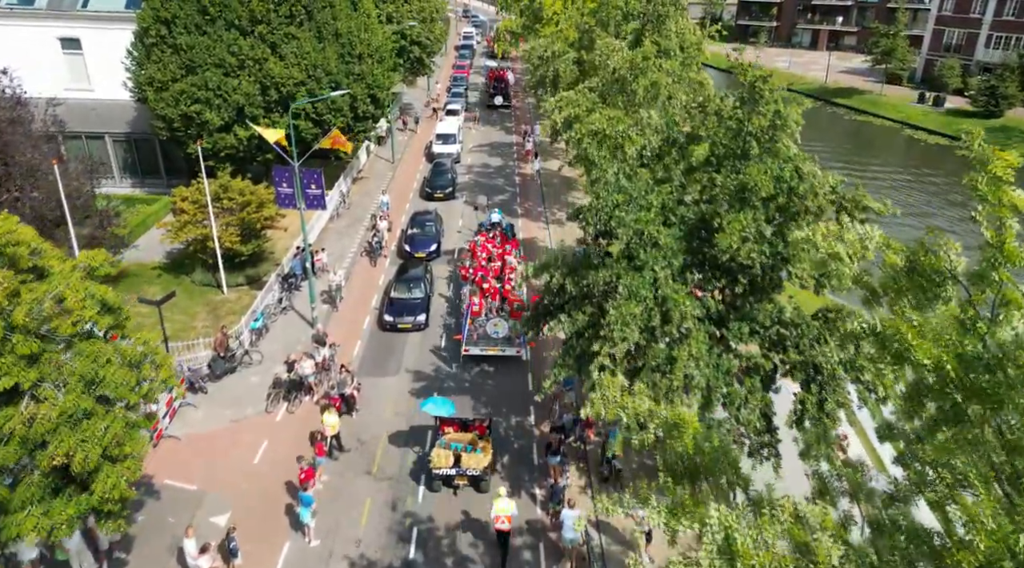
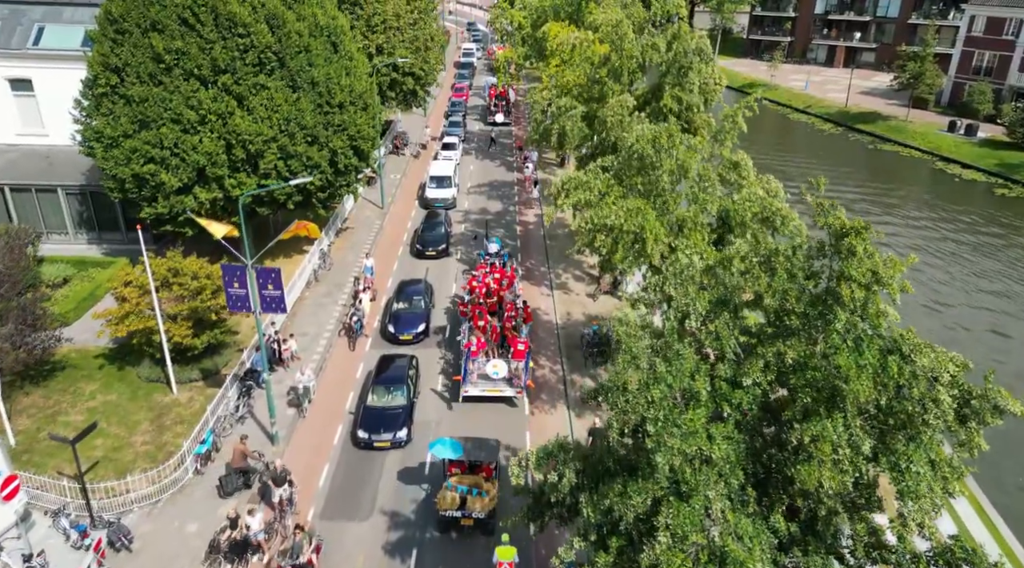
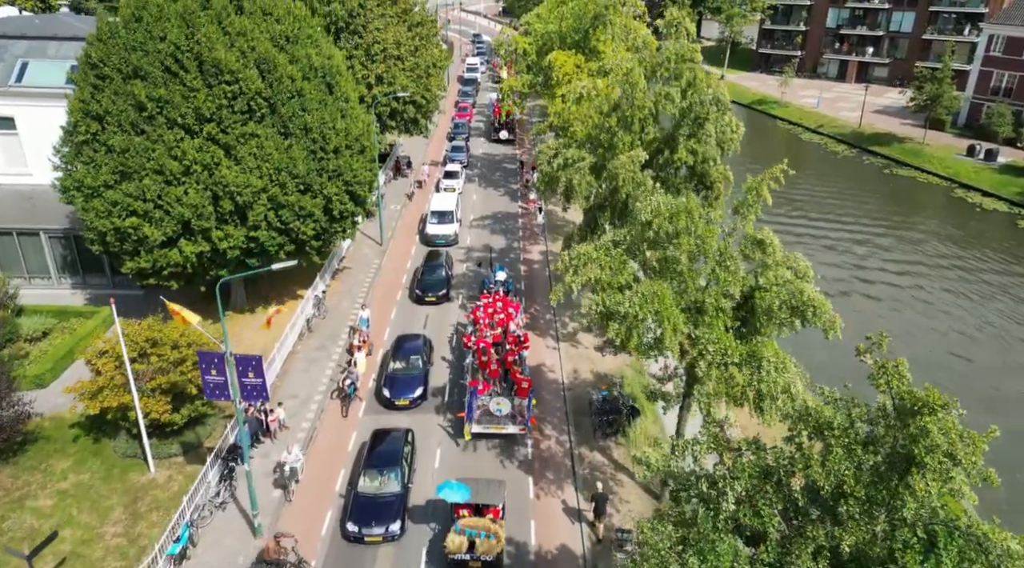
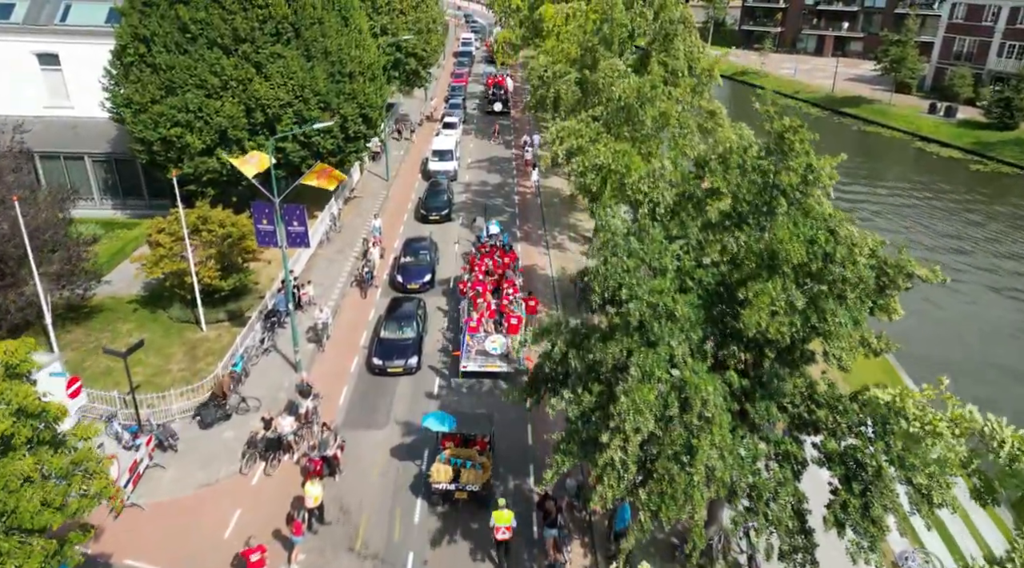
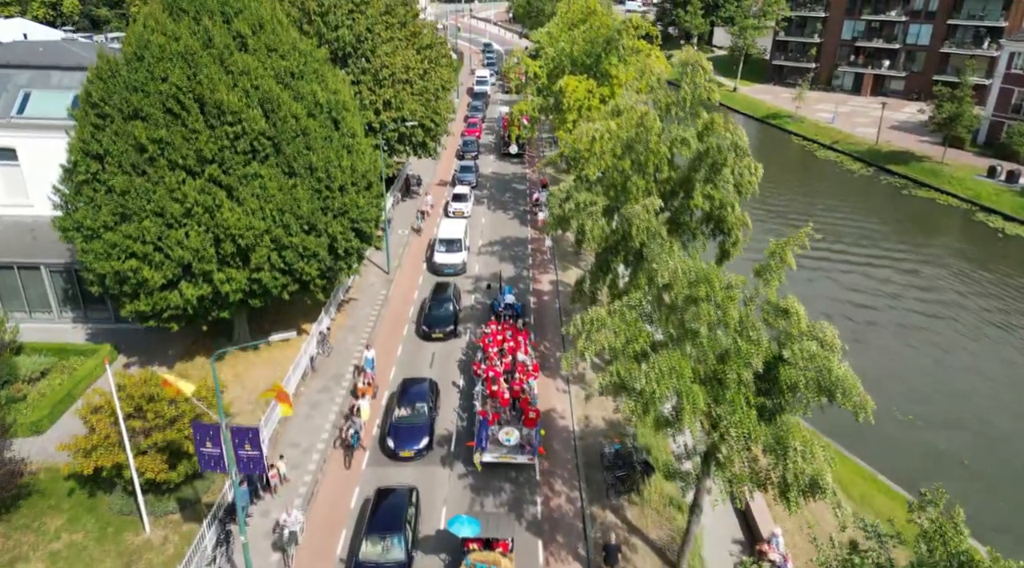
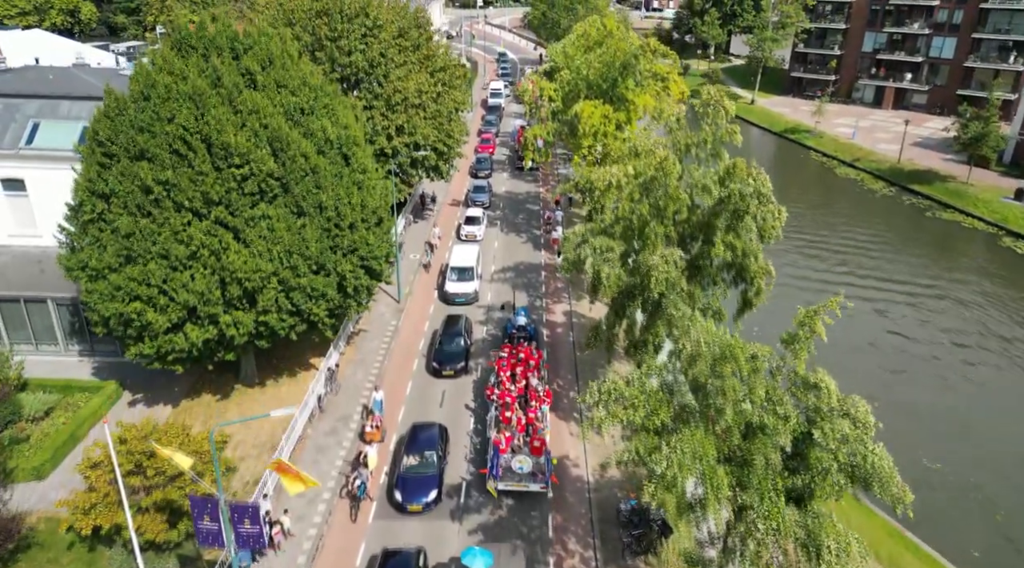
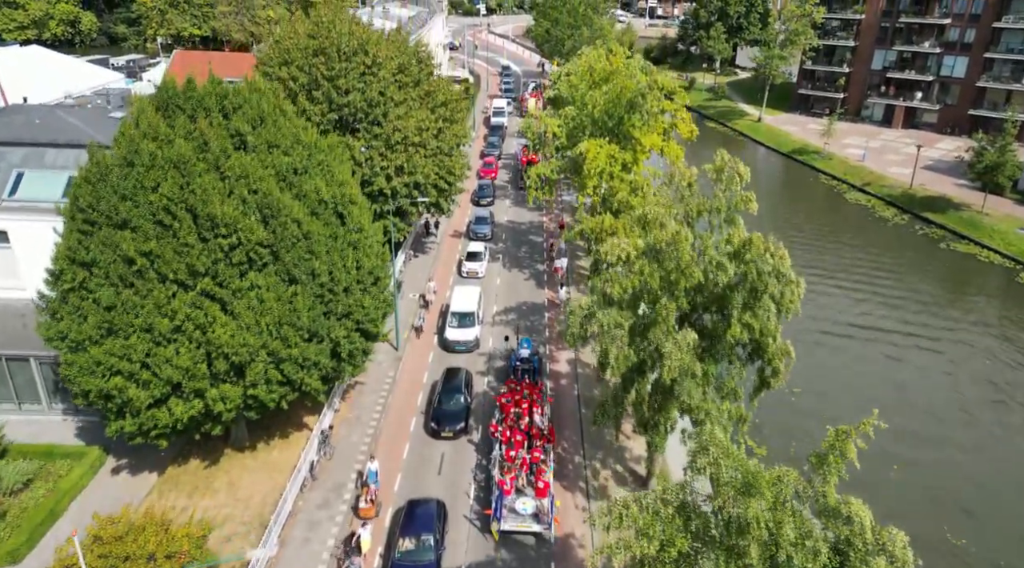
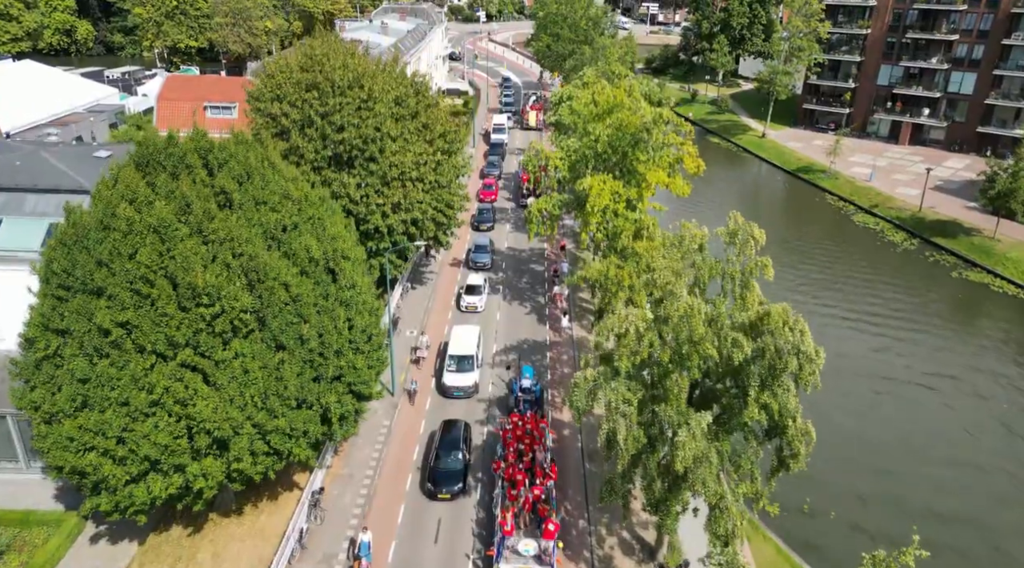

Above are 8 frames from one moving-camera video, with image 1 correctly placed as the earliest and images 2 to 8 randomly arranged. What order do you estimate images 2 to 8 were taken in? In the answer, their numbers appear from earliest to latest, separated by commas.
4, 2, 3, 5, 6, 7, 8
